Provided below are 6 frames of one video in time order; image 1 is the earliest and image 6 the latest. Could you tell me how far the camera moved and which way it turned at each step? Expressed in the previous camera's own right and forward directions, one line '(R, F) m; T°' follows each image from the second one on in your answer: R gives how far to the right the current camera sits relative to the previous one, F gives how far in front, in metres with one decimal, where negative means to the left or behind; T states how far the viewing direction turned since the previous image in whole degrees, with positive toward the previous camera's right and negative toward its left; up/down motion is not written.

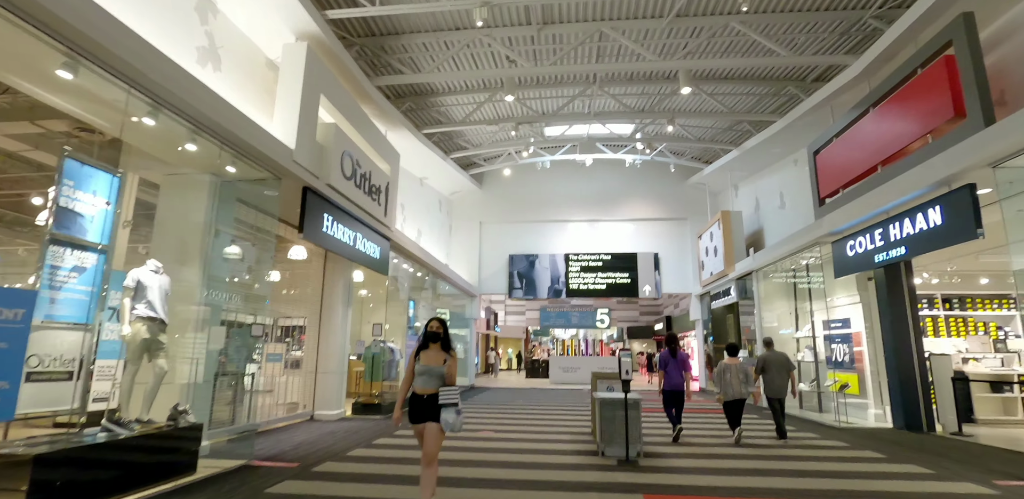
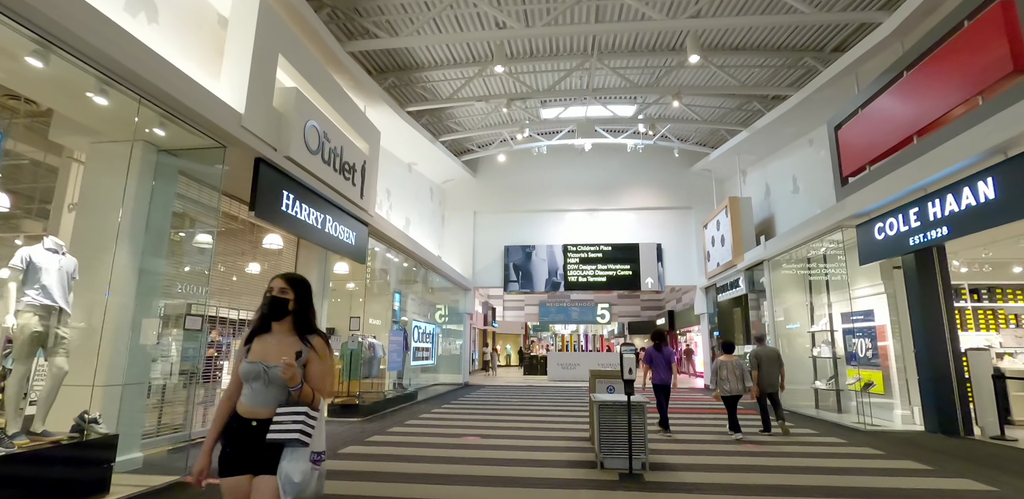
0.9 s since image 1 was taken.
(+0.1, +0.7) m; 0°
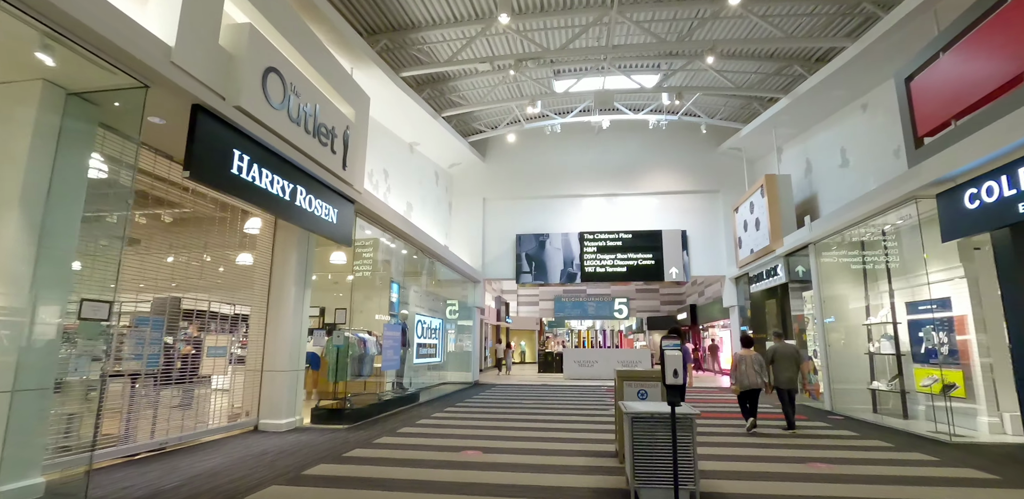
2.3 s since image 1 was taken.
(+0.1, +1.0) m; -2°
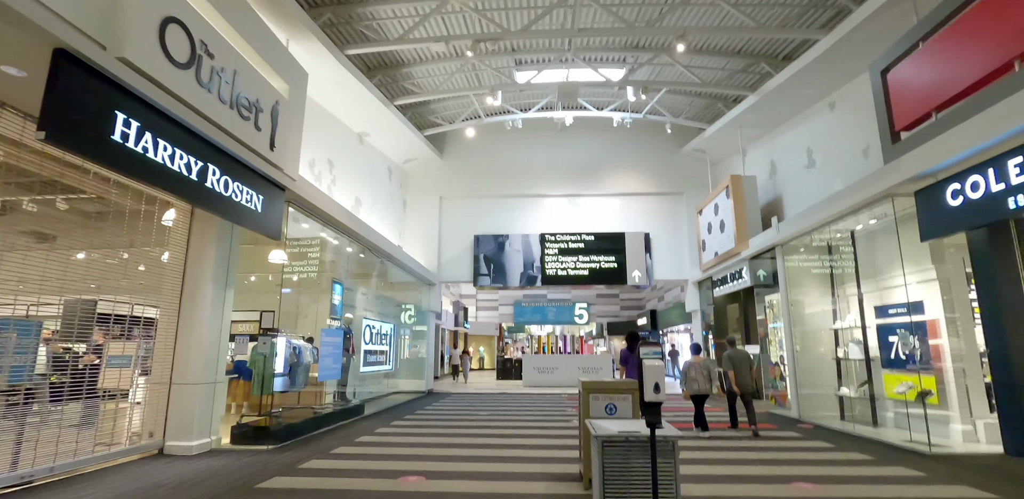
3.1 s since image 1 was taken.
(+0.1, +0.6) m; +4°
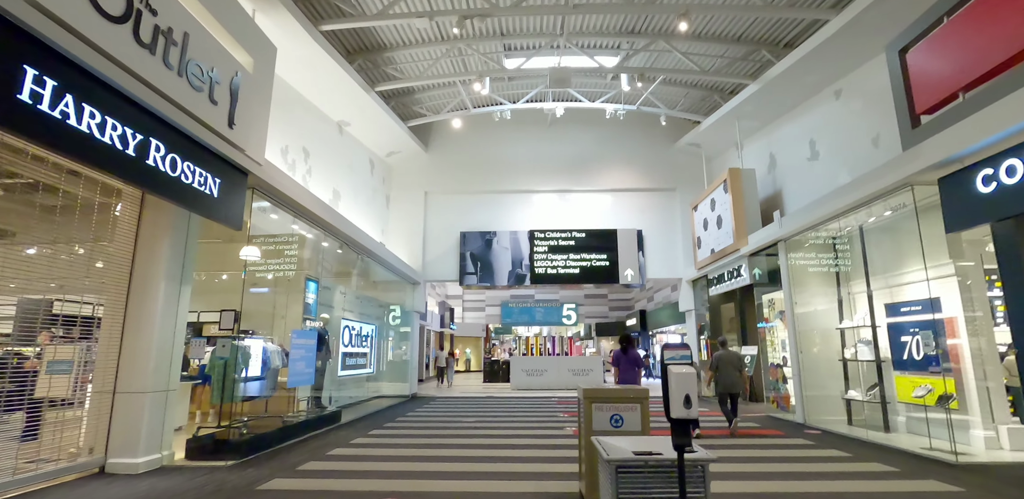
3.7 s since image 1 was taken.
(0.0, +0.5) m; +2°
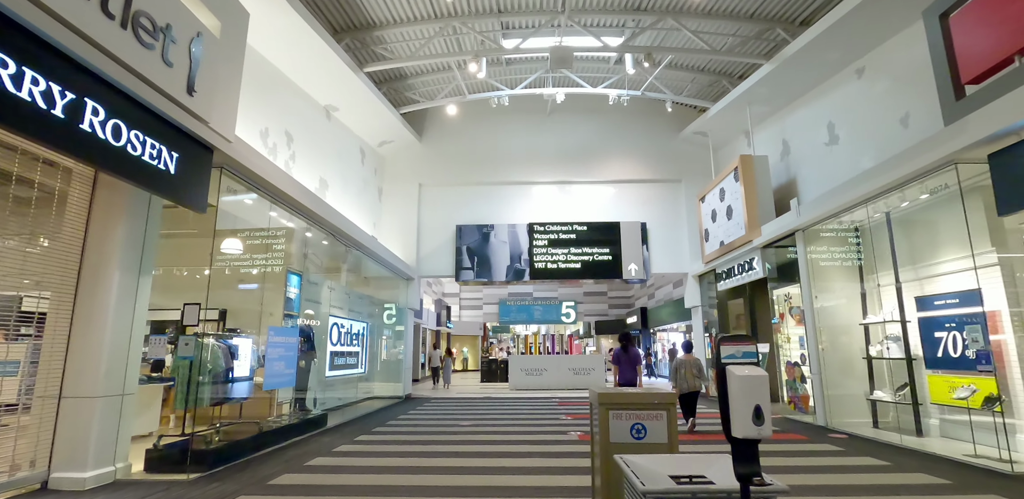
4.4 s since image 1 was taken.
(0.0, +0.5) m; 0°
